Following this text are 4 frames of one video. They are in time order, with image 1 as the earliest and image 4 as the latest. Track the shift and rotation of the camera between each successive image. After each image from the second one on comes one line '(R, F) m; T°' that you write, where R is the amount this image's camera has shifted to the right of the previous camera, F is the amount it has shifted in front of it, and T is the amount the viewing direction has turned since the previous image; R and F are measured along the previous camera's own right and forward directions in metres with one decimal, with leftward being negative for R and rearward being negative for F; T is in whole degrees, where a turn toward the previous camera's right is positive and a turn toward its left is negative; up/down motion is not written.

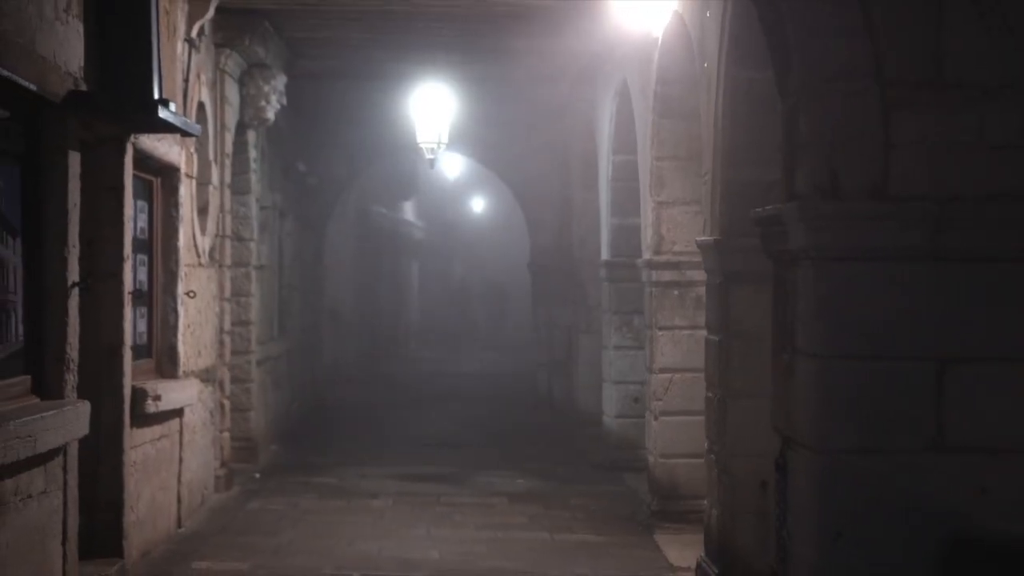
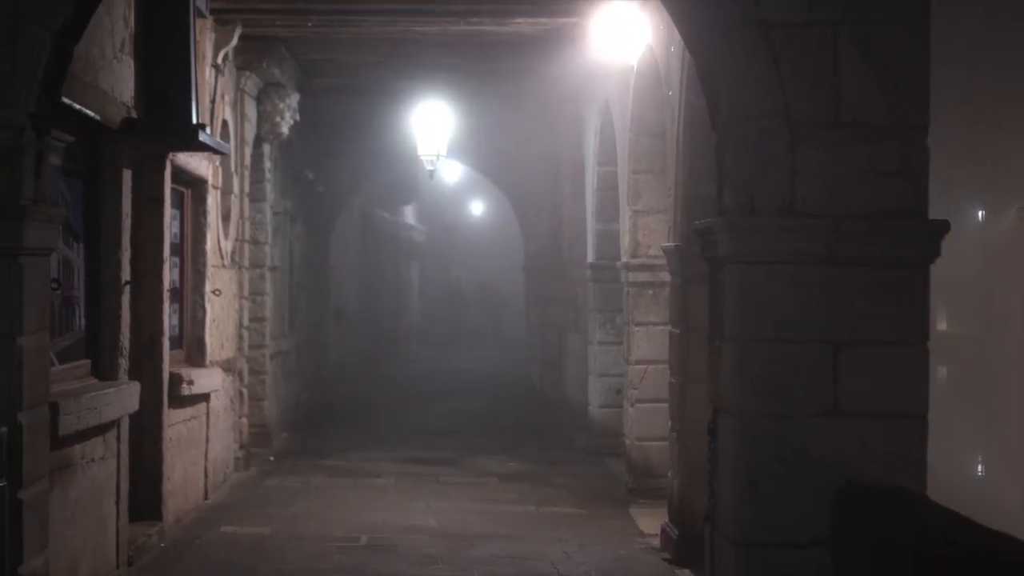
(+0.1, -0.7) m; 0°
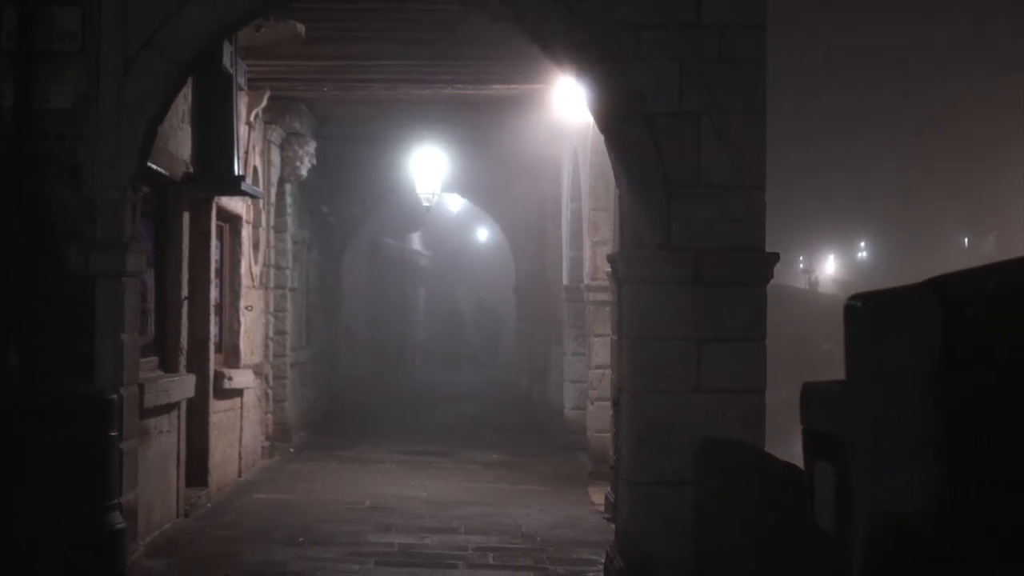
(+0.3, -1.4) m; -1°
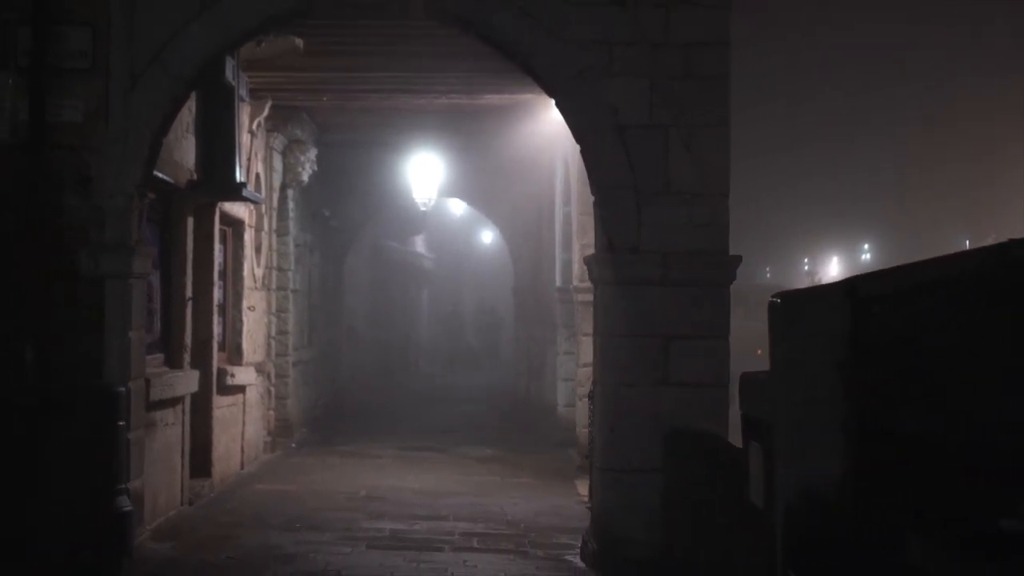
(+0.2, -0.3) m; -1°
